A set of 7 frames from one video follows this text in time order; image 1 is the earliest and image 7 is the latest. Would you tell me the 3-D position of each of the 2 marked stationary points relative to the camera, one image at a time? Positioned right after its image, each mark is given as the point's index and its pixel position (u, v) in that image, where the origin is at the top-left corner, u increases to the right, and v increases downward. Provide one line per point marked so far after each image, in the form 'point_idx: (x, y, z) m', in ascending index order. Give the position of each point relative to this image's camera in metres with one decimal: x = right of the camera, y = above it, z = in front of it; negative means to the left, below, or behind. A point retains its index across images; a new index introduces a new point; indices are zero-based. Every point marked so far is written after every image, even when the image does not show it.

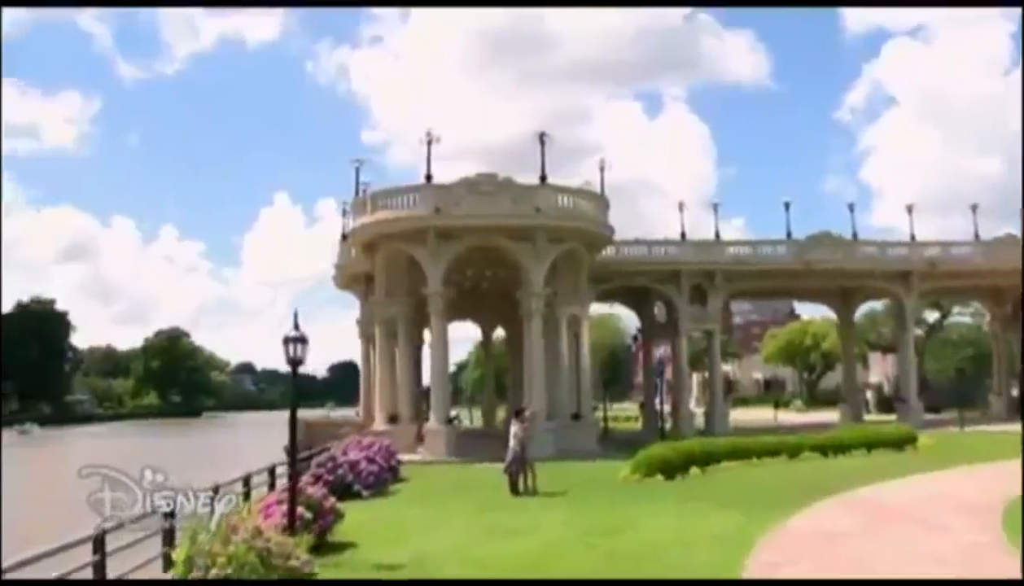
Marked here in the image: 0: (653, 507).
0: (+1.9, -2.9, +15.4) m
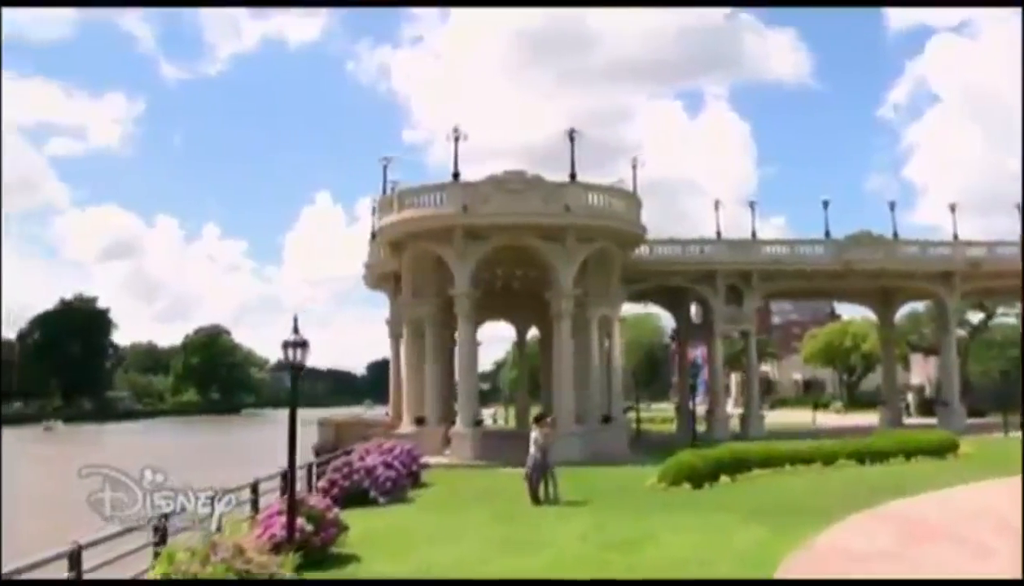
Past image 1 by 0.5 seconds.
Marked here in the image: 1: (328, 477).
0: (+2.1, -2.9, +14.8) m
1: (-3.0, -3.0, +18.7) m
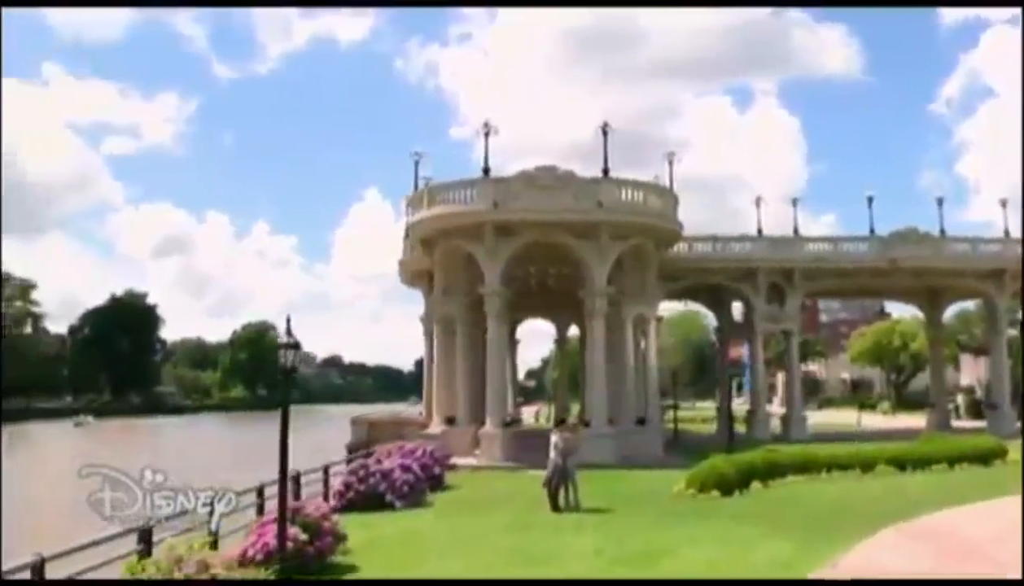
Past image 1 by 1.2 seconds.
0: (+2.3, -2.9, +14.0) m
1: (-2.7, -2.9, +18.1) m
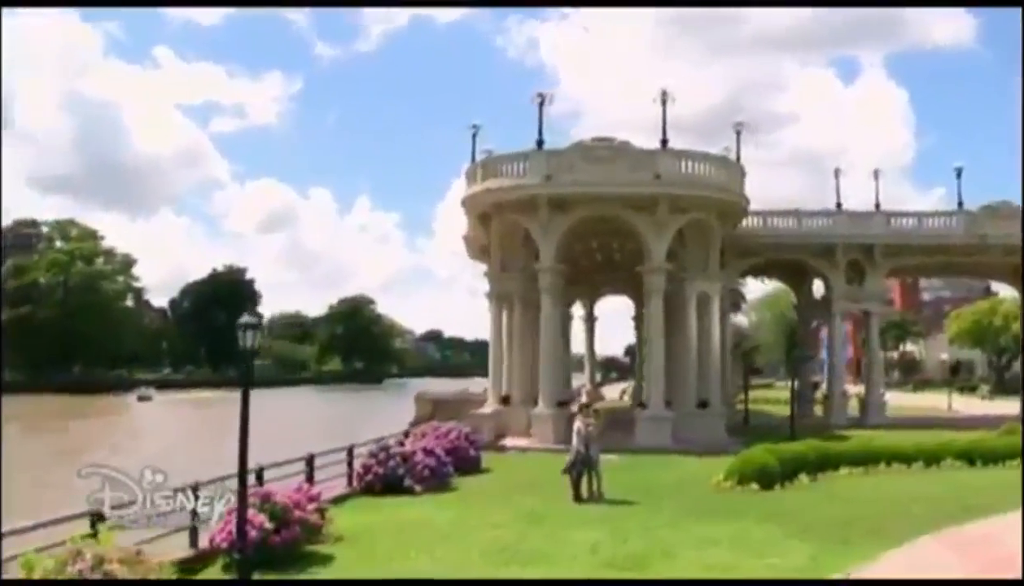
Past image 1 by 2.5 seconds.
0: (+2.3, -2.7, +12.9) m
1: (-2.3, -2.6, +17.4) m
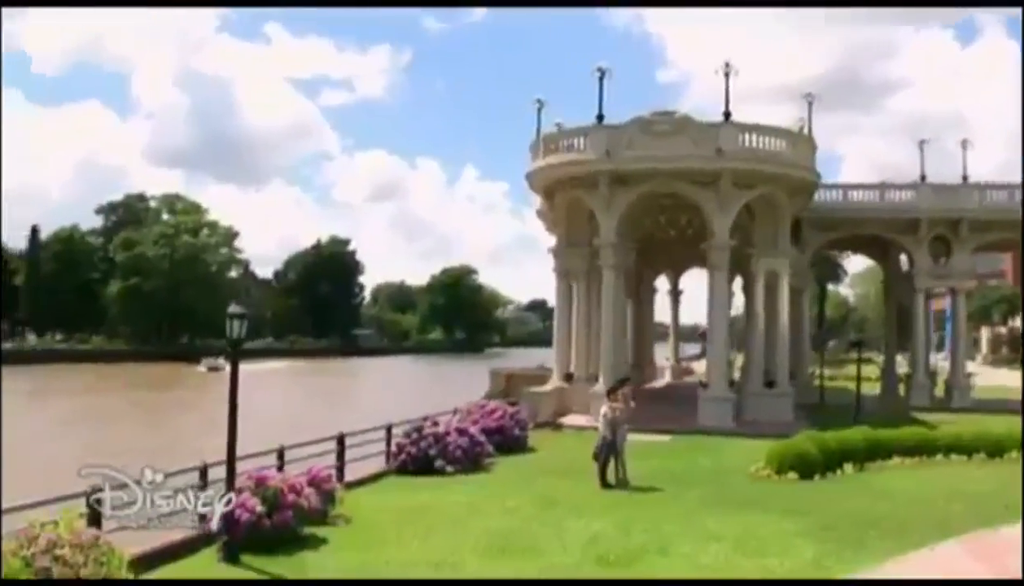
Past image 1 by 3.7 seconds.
0: (+2.4, -2.5, +12.5) m
1: (-1.8, -2.3, +17.4) m
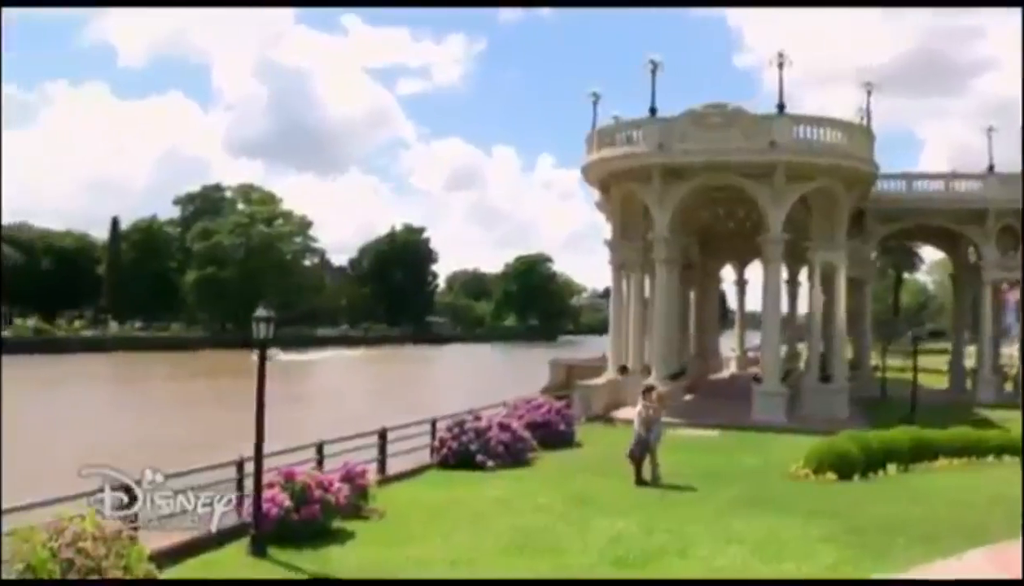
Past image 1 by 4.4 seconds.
0: (+2.7, -2.5, +12.5) m
1: (-1.2, -2.2, +17.7) m
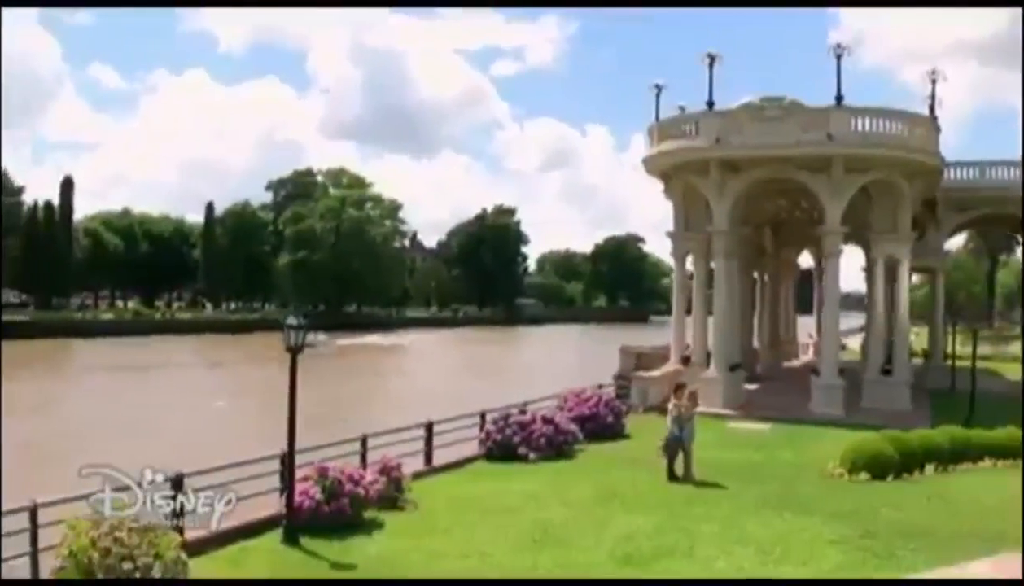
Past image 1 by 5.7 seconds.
0: (+2.9, -2.6, +12.9) m
1: (-0.5, -2.2, +18.4) m
